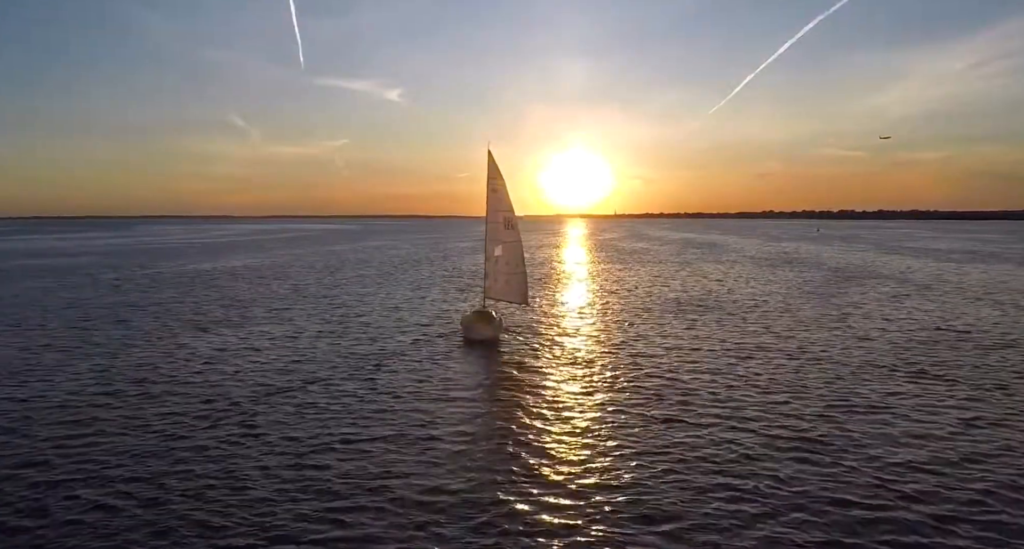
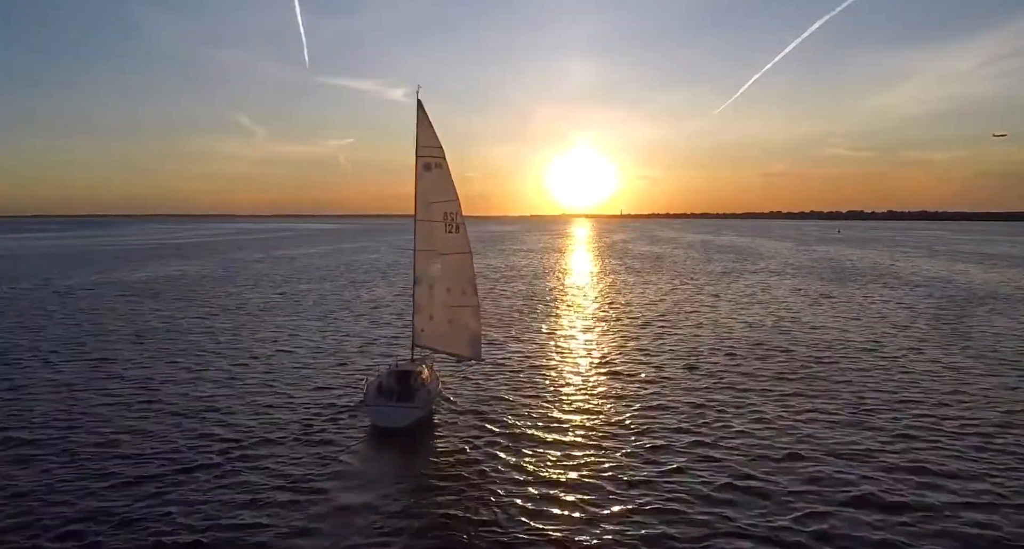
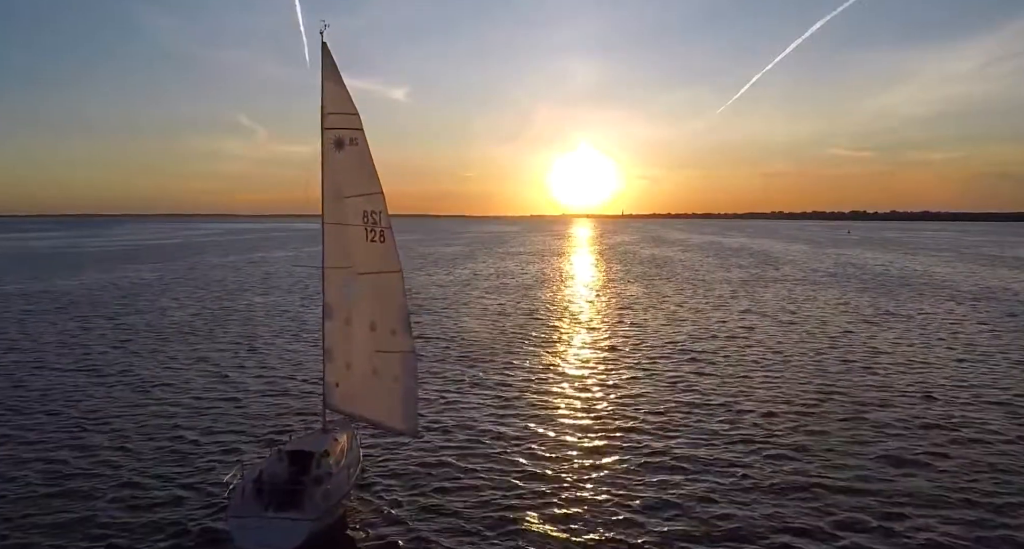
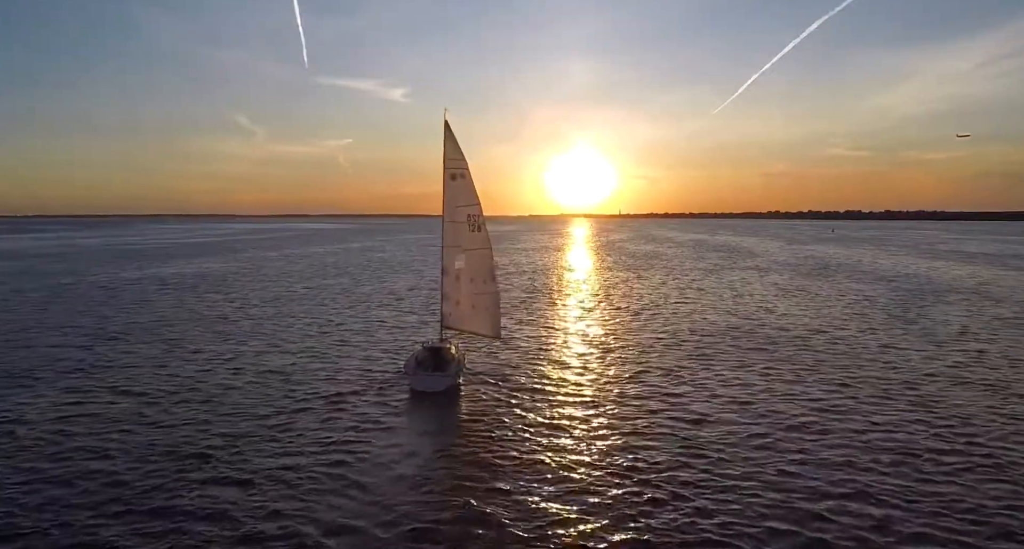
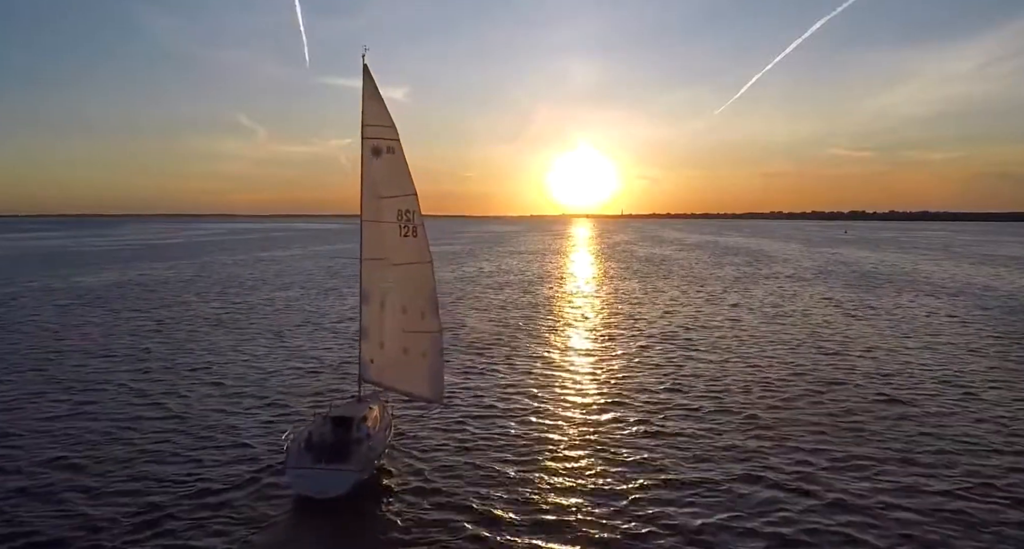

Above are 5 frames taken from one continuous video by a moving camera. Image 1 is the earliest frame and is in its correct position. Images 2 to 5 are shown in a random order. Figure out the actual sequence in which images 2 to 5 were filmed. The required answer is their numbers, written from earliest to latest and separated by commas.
4, 2, 5, 3
